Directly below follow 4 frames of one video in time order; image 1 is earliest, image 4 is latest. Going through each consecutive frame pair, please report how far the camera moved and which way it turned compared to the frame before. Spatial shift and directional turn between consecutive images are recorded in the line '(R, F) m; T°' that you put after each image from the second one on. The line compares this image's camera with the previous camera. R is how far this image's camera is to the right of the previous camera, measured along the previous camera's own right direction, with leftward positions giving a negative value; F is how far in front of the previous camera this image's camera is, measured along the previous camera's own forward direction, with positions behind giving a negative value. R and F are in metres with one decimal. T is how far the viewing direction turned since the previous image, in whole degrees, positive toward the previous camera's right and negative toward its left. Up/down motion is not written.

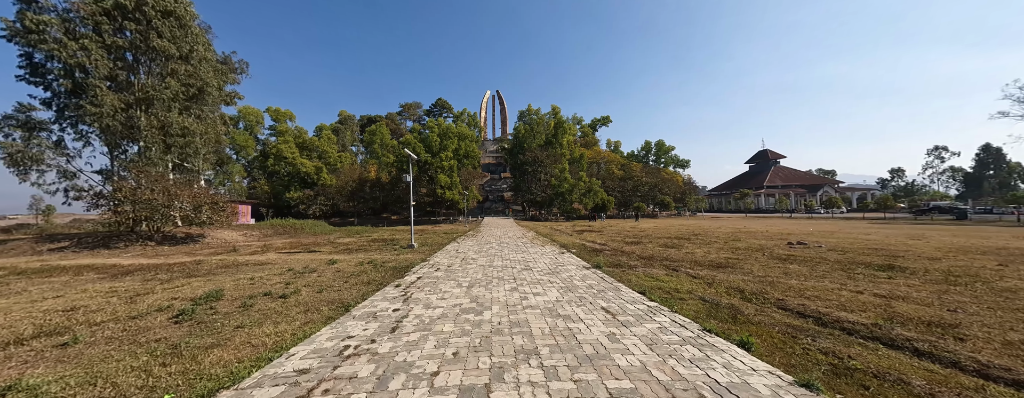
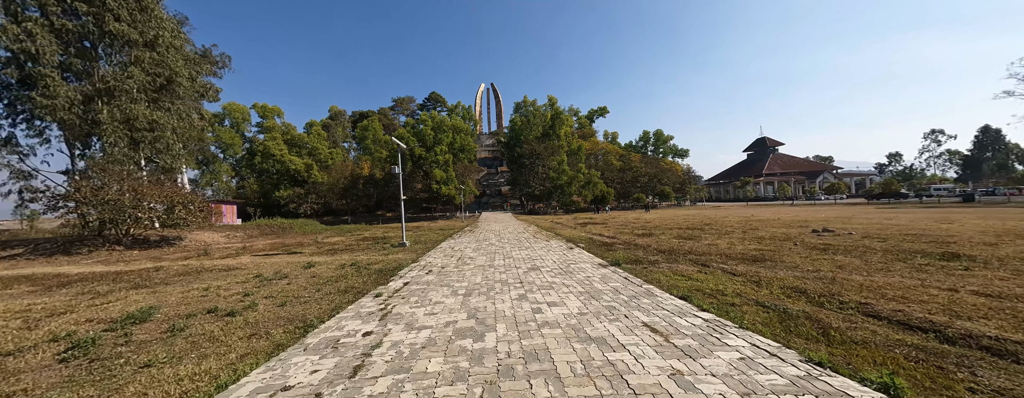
(-0.1, +1.3) m; +1°
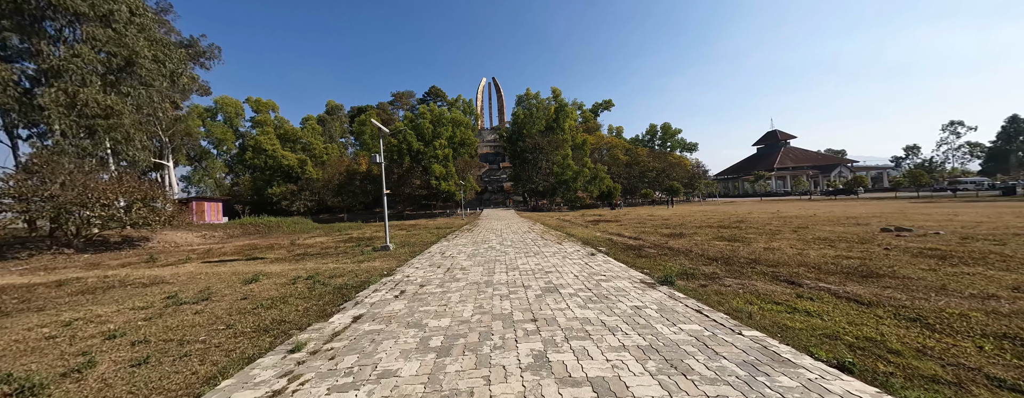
(-0.1, +2.2) m; 0°
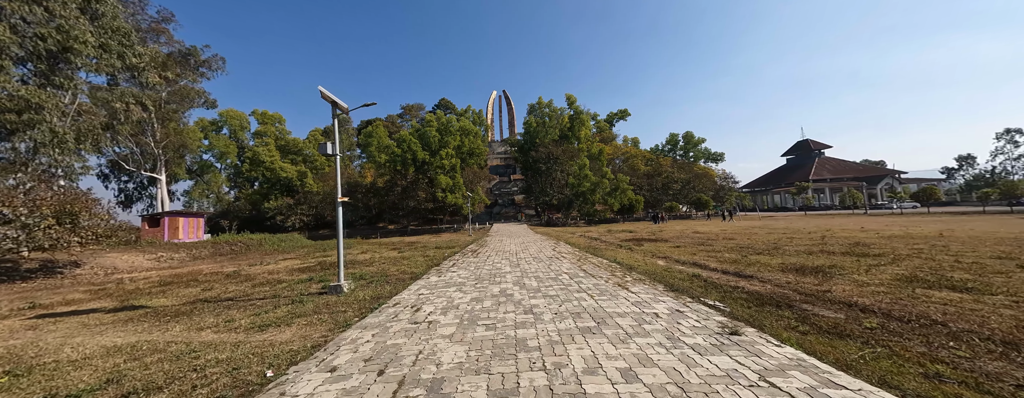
(-0.3, +4.2) m; -2°
